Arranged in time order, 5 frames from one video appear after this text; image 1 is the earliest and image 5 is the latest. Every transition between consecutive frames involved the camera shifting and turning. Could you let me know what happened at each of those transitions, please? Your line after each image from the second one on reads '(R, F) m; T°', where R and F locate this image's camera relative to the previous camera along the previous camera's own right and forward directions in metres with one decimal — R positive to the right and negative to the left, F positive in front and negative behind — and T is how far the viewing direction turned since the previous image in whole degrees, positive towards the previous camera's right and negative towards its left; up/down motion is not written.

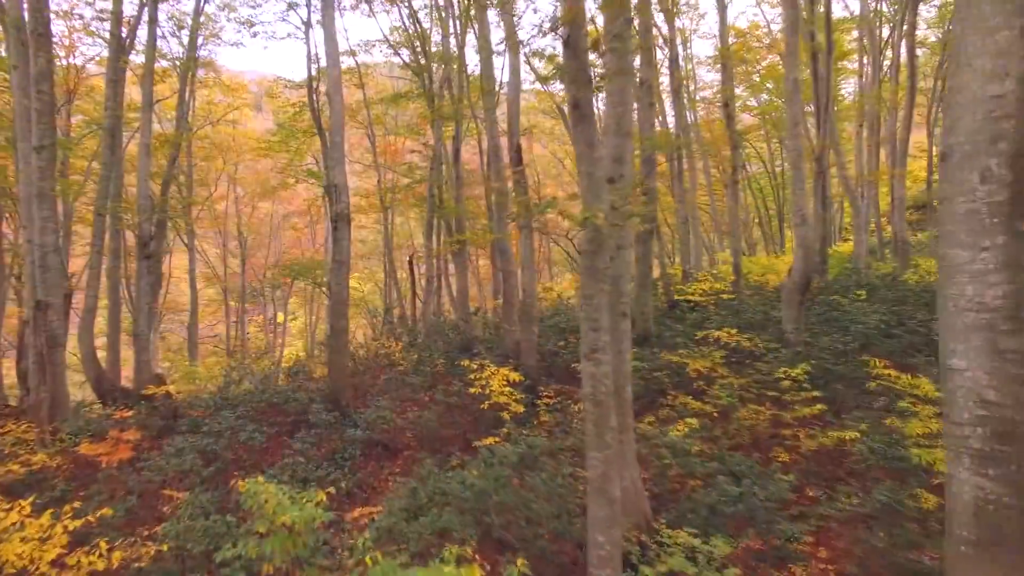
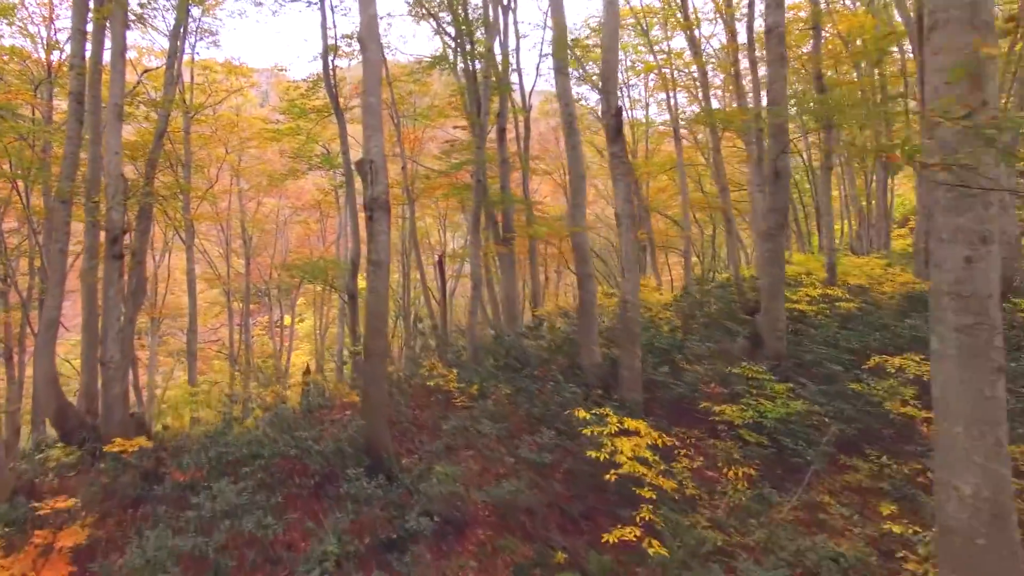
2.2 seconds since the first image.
(-0.6, +2.3) m; 0°
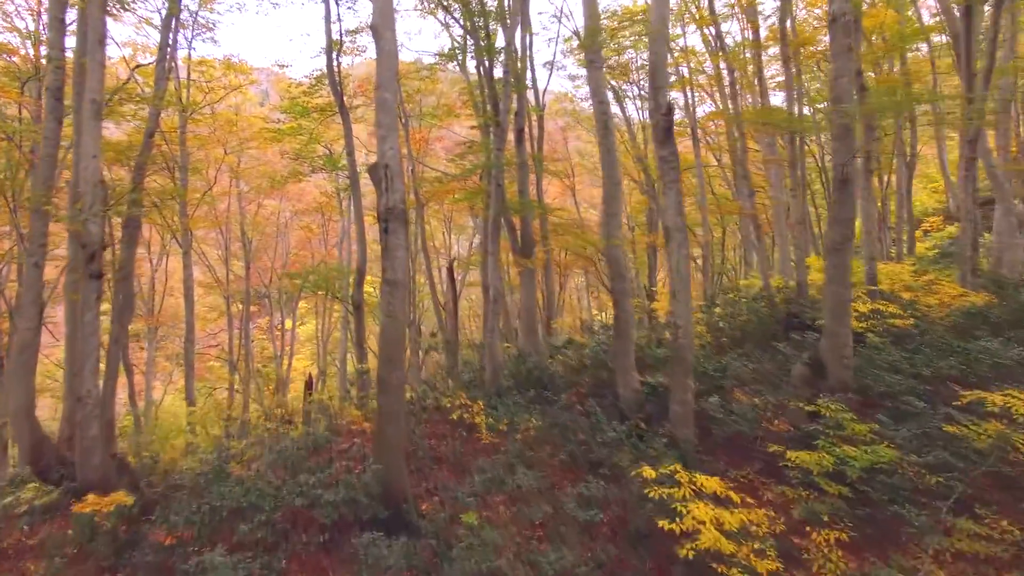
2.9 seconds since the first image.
(-0.2, +0.8) m; 0°
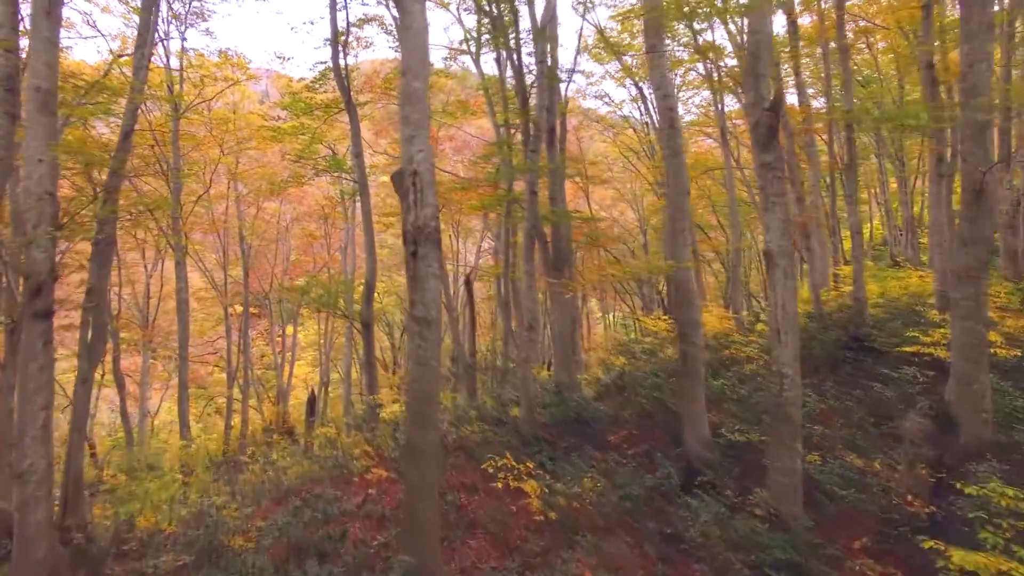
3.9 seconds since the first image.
(-0.3, +1.3) m; 0°
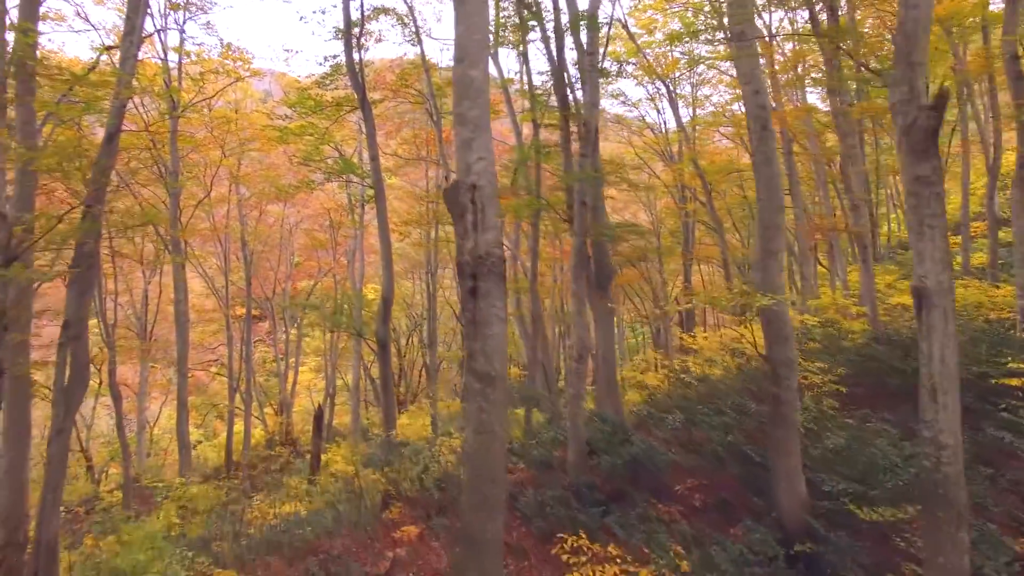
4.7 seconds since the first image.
(-0.3, +1.0) m; 0°
